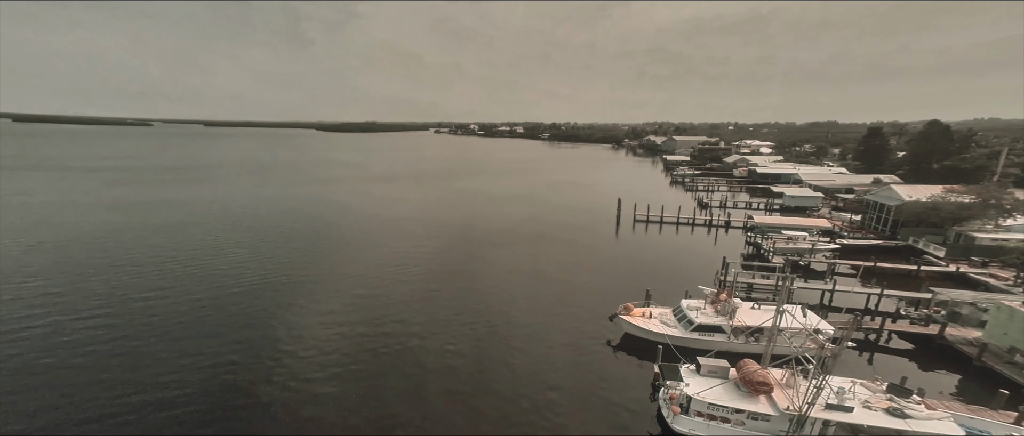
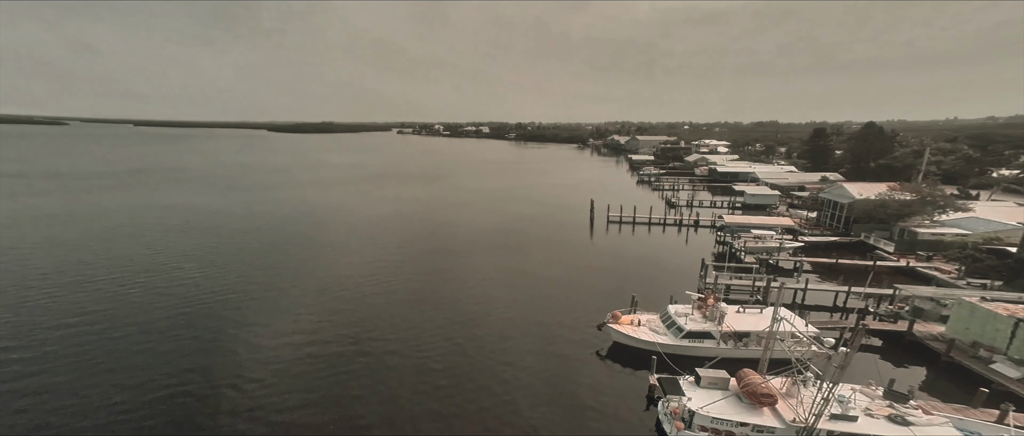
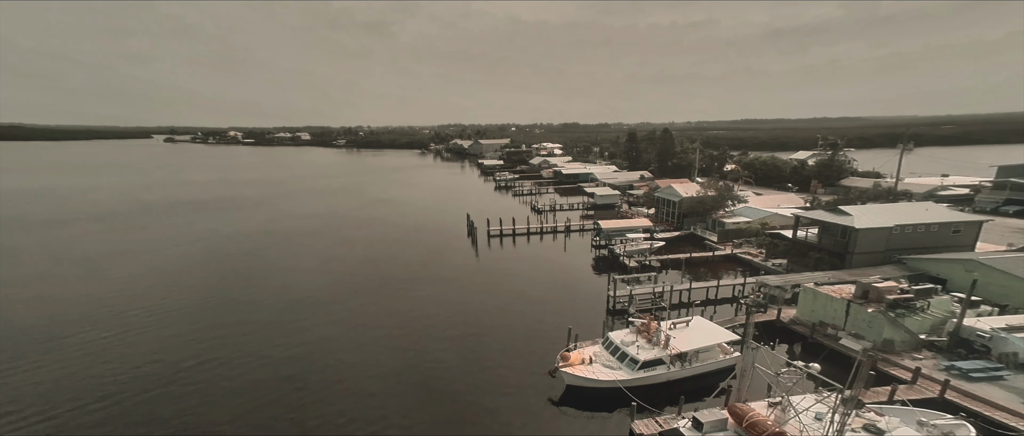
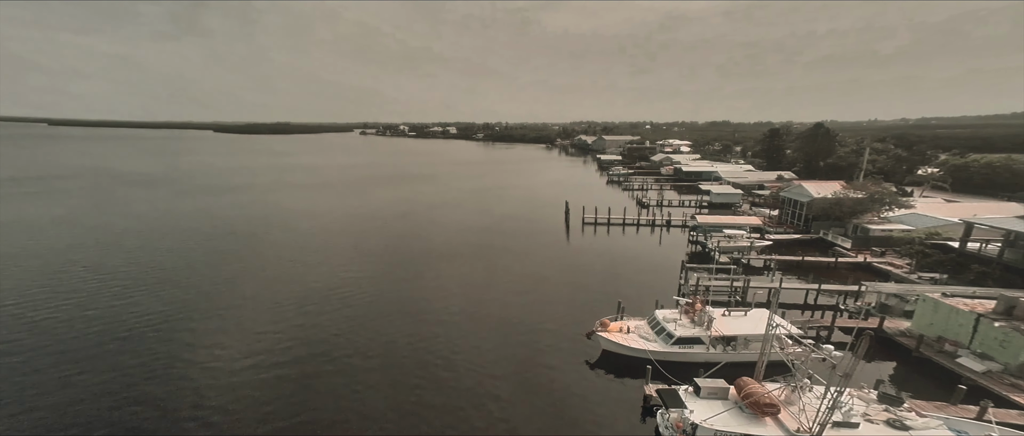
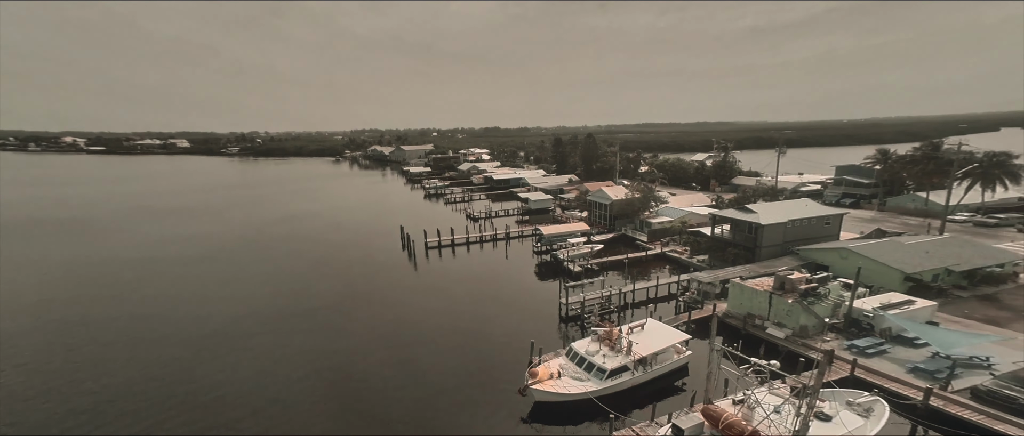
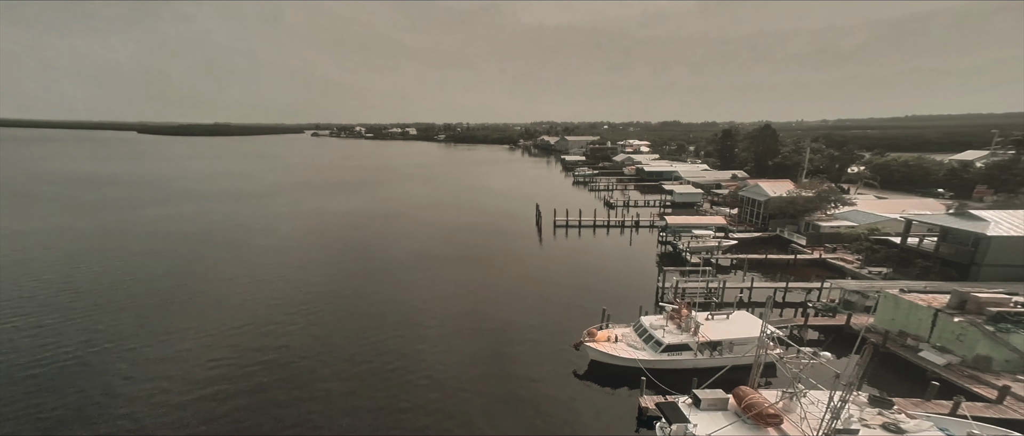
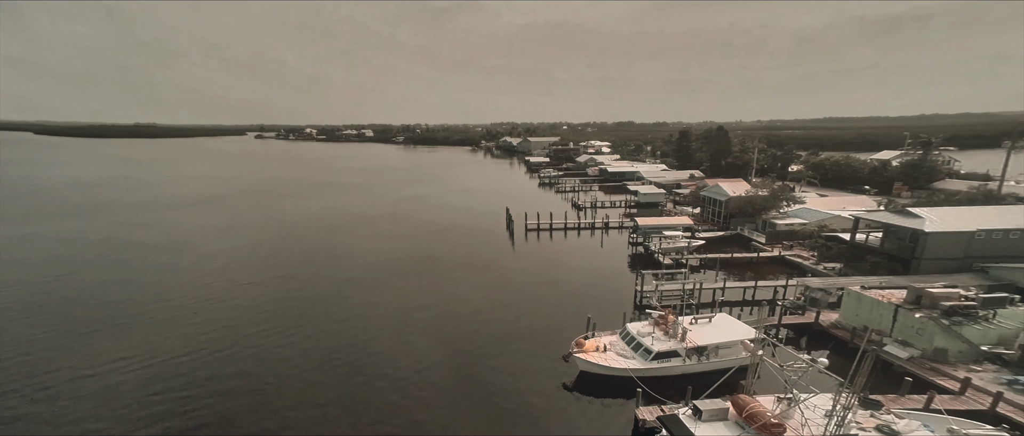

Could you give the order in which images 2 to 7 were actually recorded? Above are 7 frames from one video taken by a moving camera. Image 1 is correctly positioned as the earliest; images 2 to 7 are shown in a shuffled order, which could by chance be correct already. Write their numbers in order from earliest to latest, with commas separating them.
2, 4, 6, 7, 3, 5
